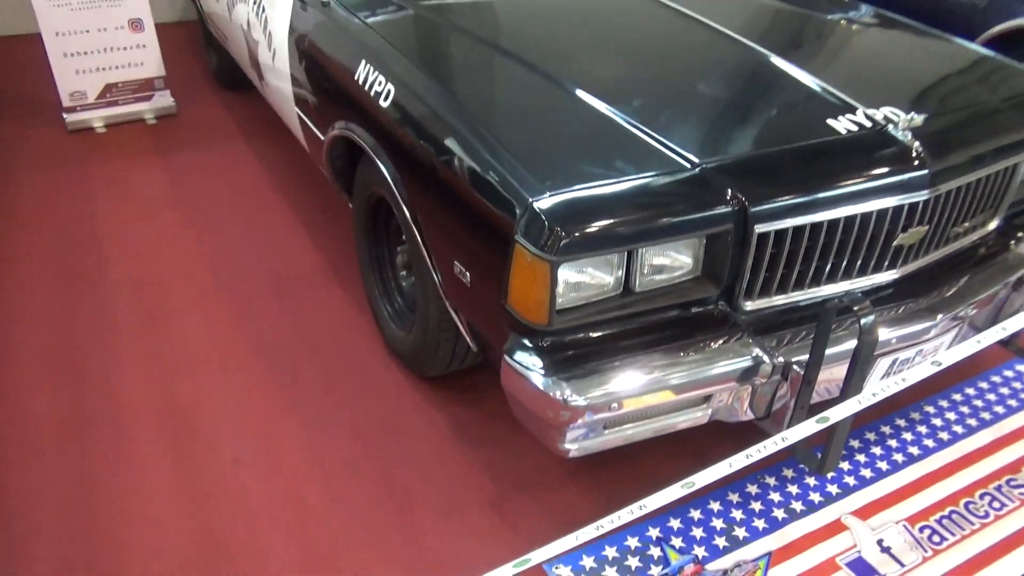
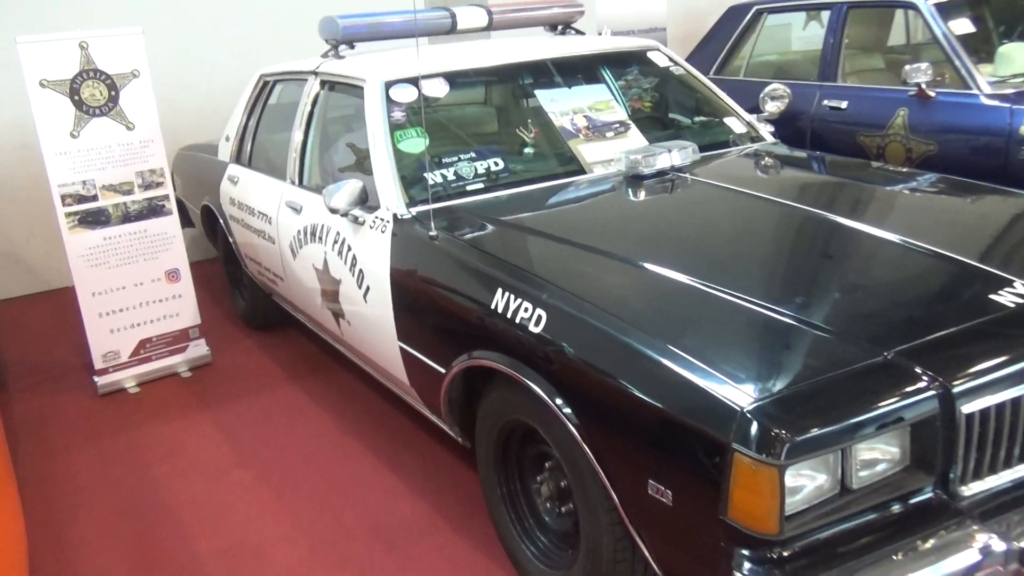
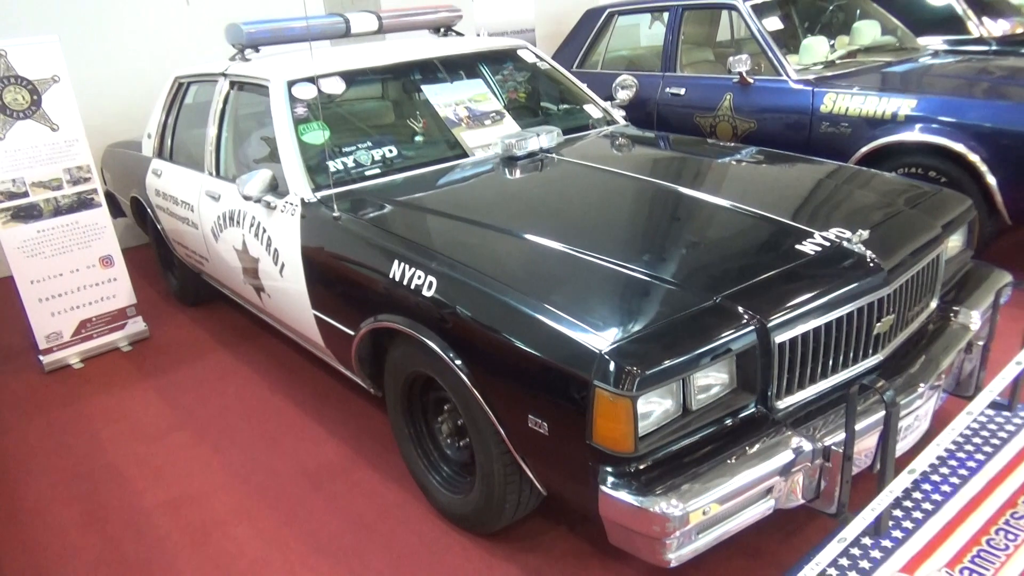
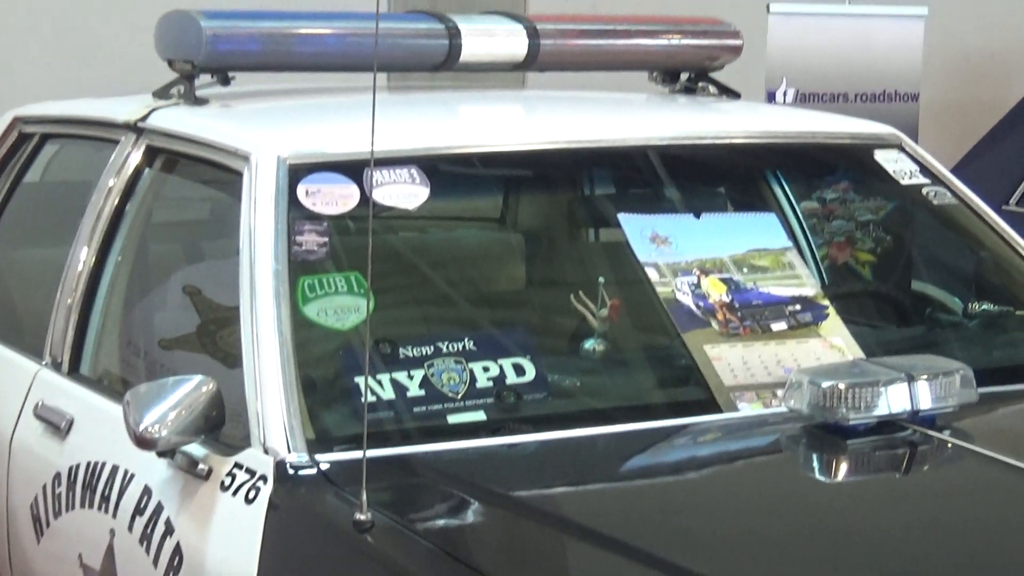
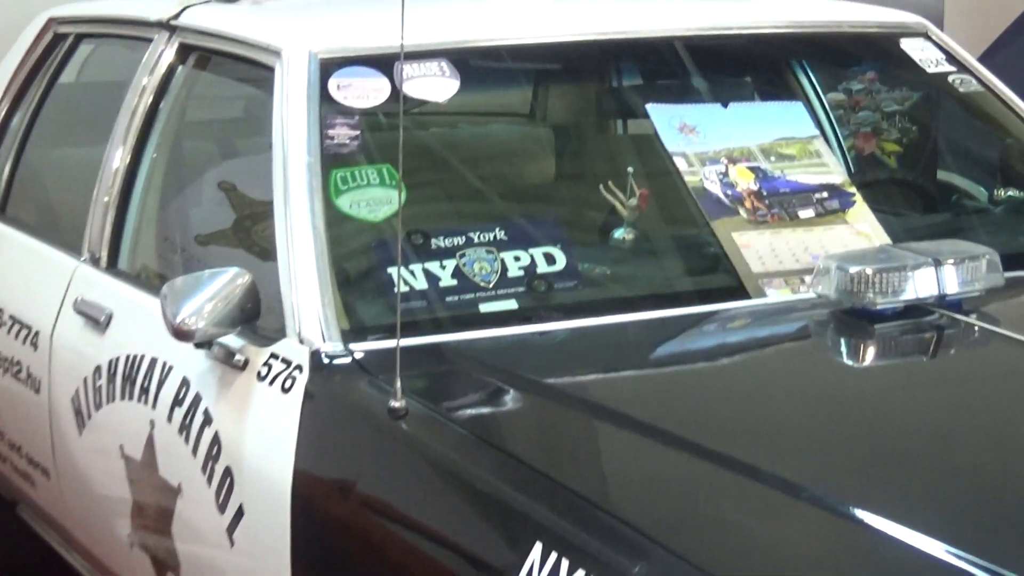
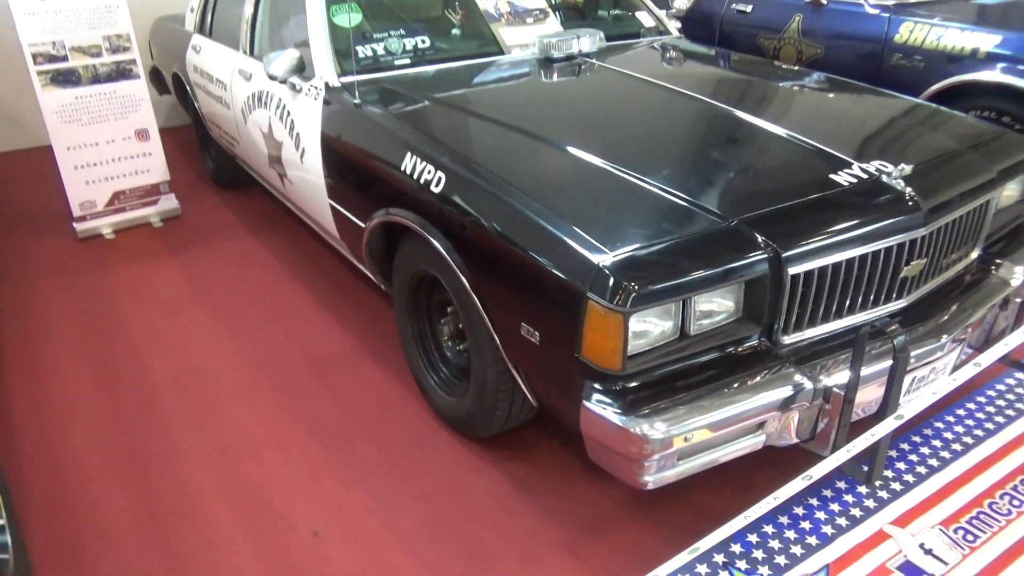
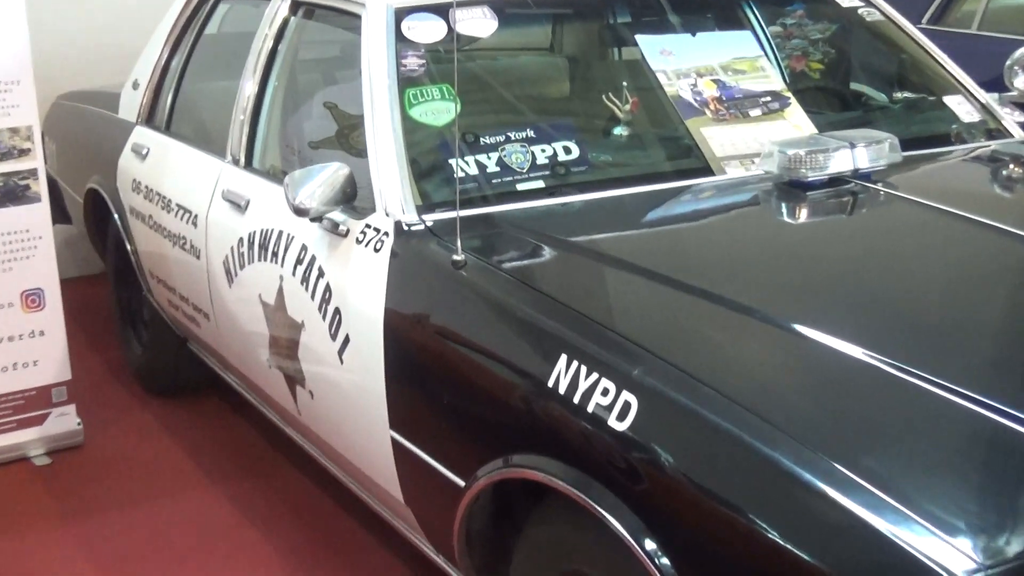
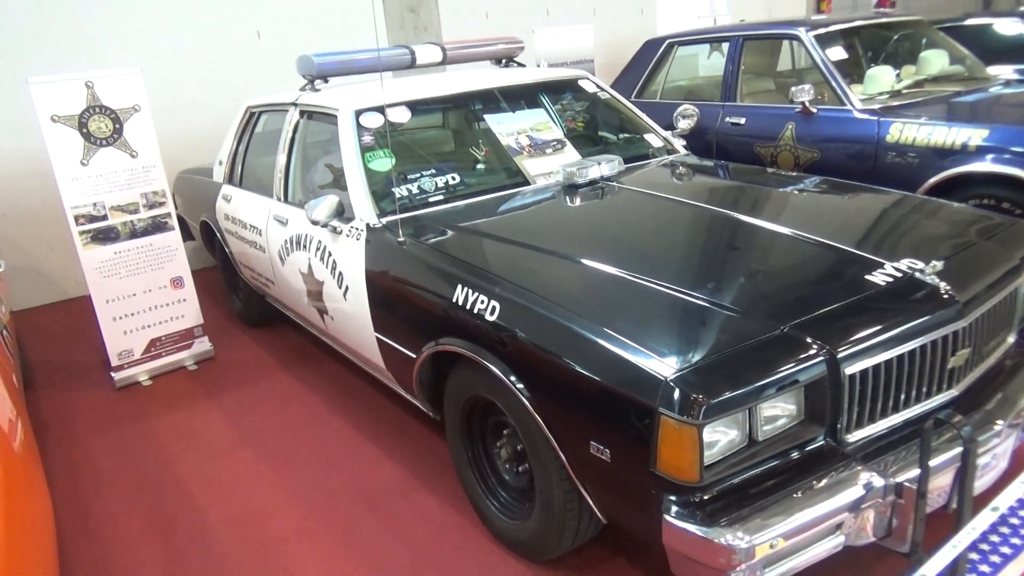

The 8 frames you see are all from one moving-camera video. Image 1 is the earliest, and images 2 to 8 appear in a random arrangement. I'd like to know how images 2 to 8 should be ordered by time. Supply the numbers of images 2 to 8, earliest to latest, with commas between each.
6, 3, 8, 2, 7, 5, 4
